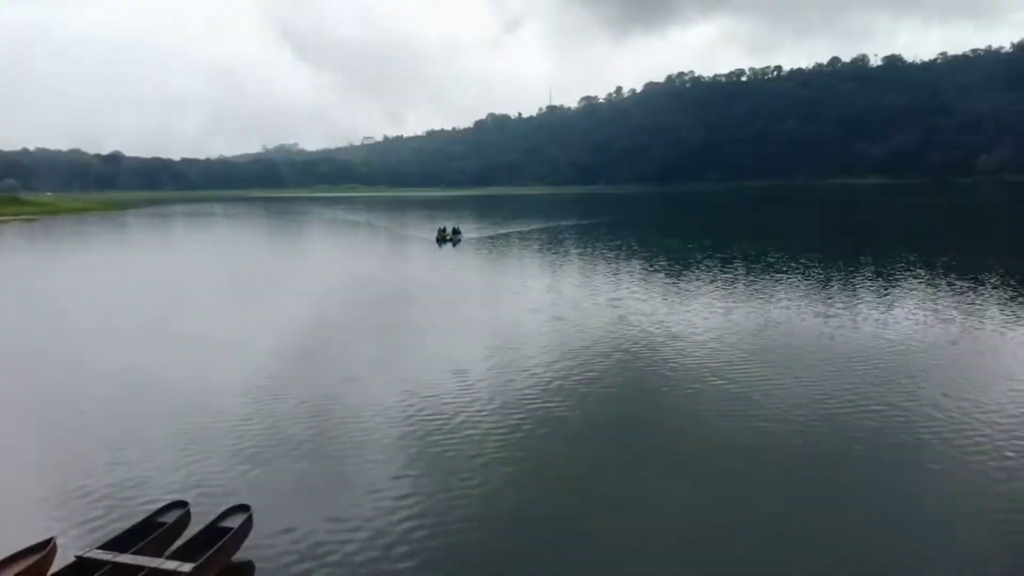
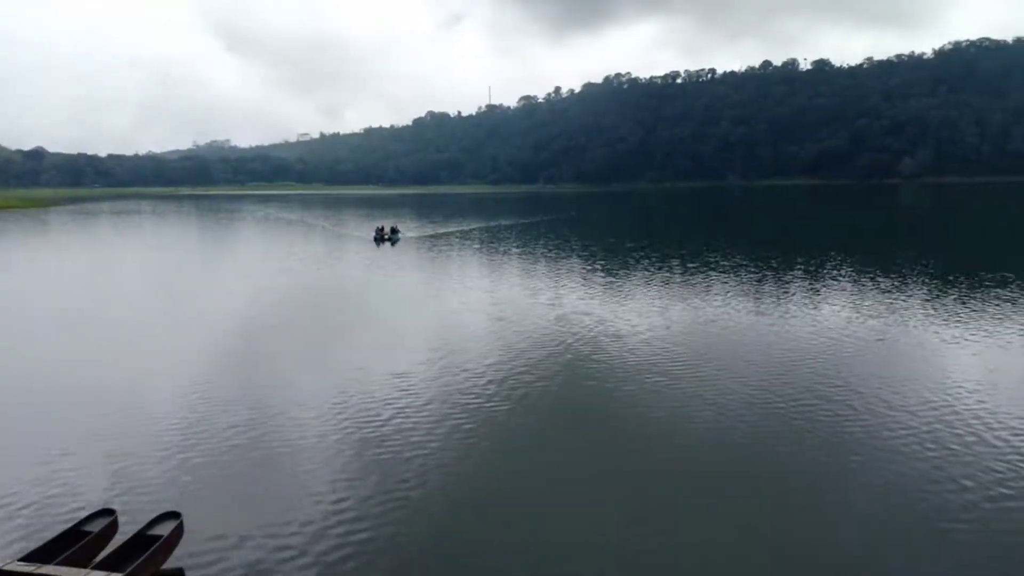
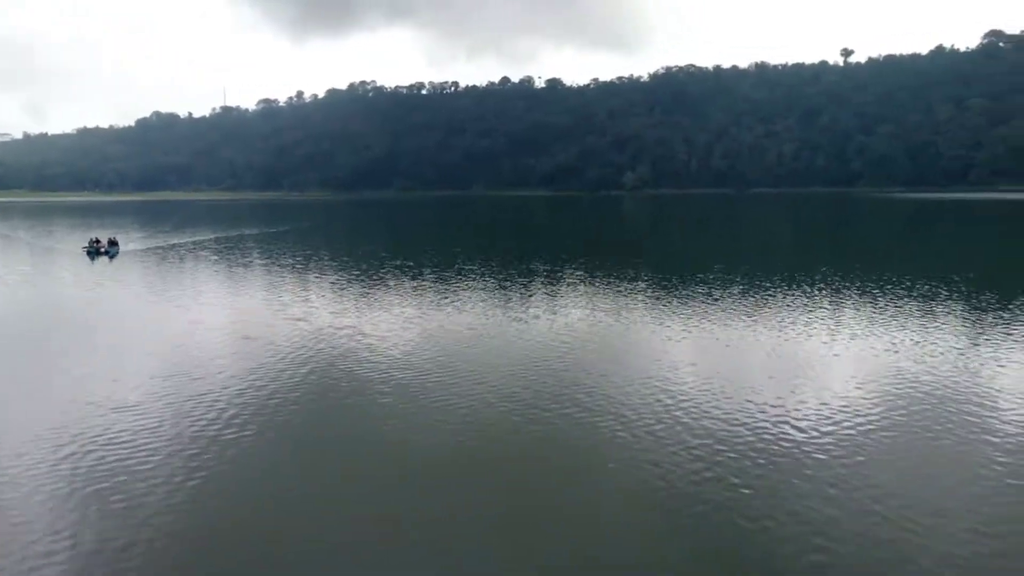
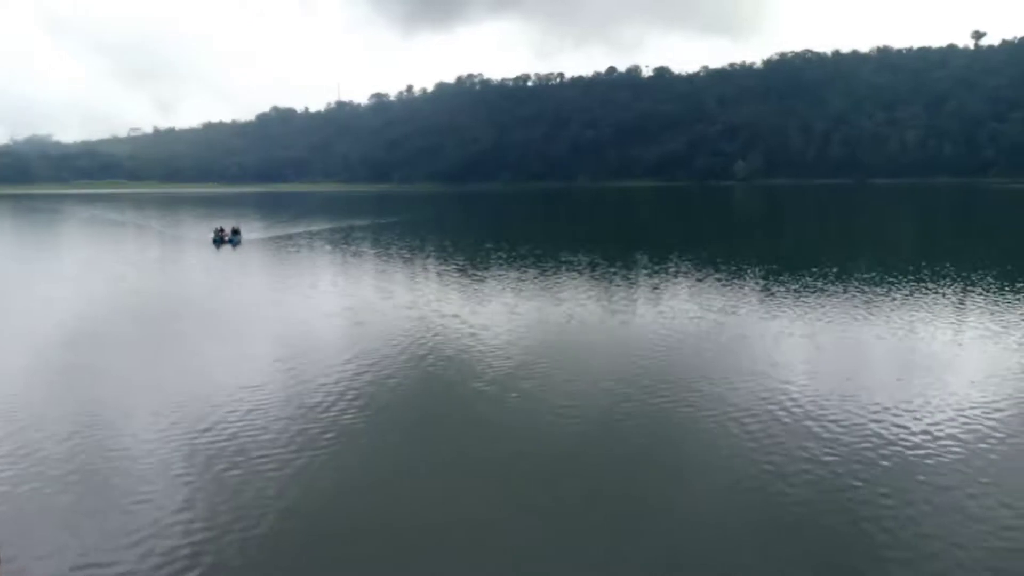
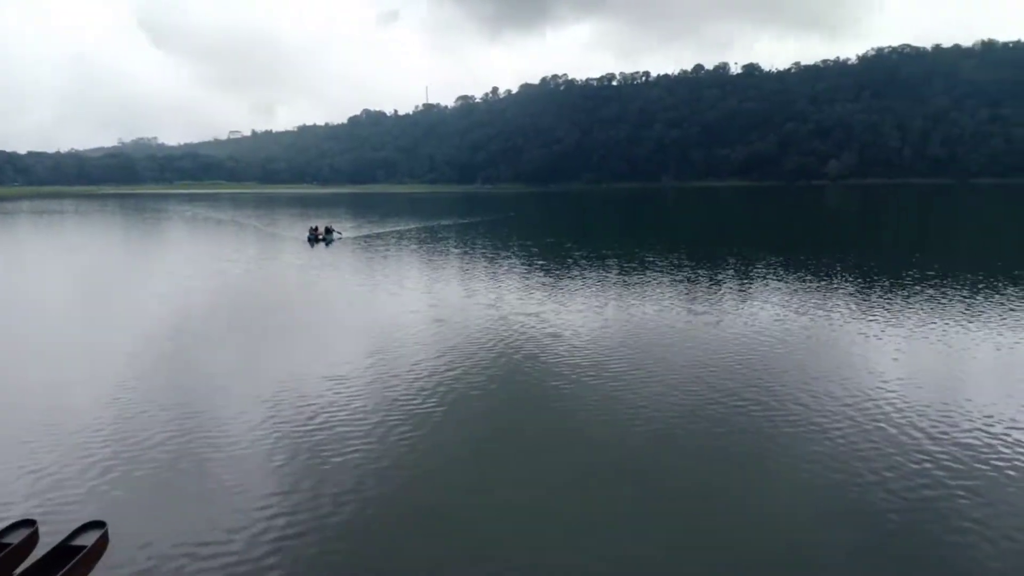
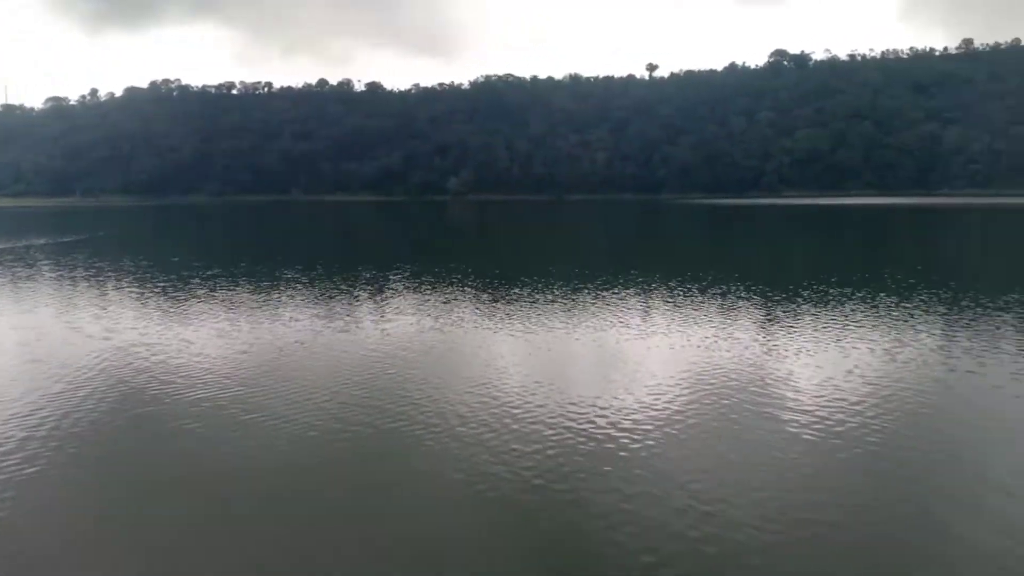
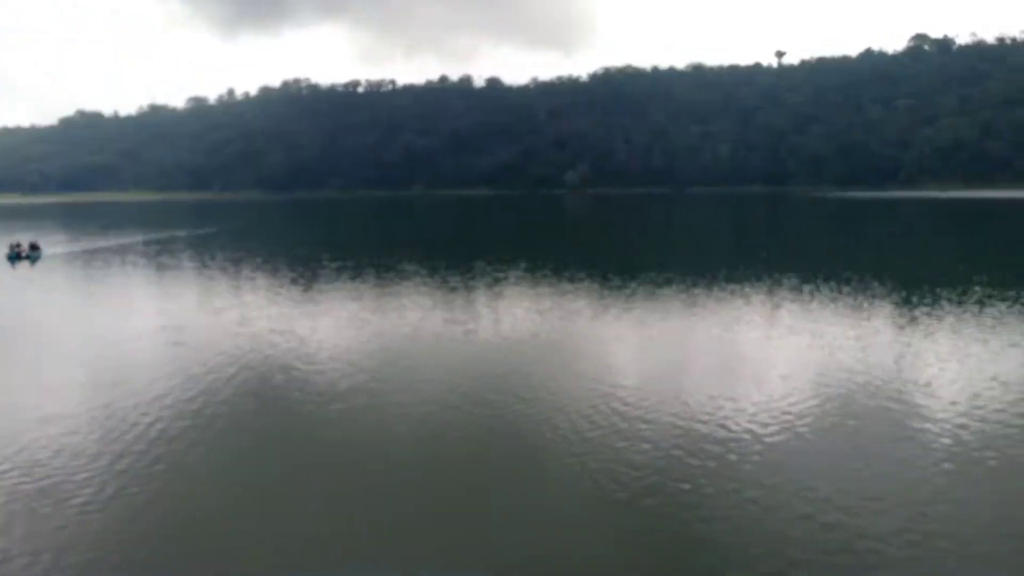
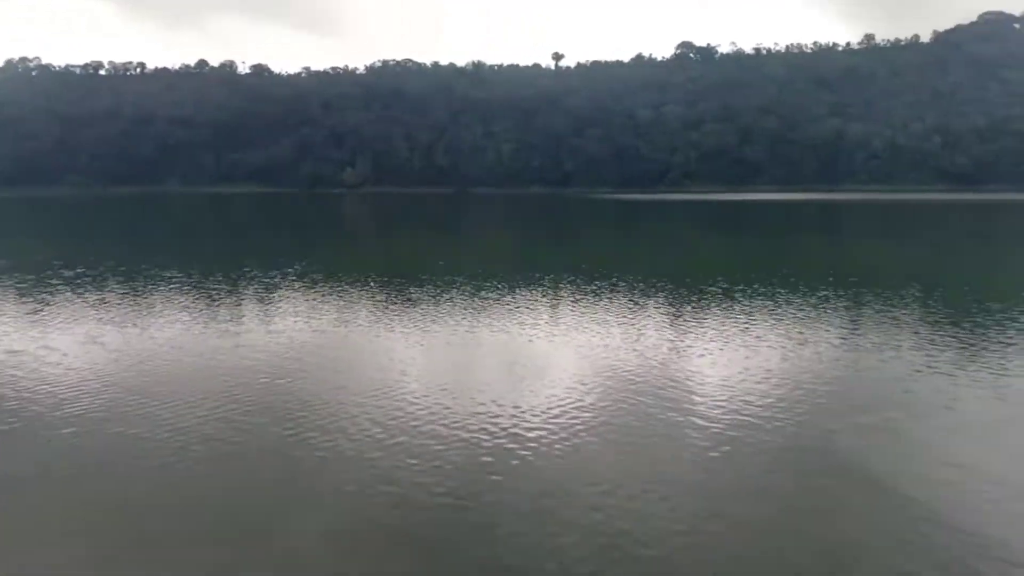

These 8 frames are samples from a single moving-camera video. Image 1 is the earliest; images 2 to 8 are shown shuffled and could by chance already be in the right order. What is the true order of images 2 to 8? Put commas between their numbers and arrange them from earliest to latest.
2, 5, 4, 3, 7, 6, 8
